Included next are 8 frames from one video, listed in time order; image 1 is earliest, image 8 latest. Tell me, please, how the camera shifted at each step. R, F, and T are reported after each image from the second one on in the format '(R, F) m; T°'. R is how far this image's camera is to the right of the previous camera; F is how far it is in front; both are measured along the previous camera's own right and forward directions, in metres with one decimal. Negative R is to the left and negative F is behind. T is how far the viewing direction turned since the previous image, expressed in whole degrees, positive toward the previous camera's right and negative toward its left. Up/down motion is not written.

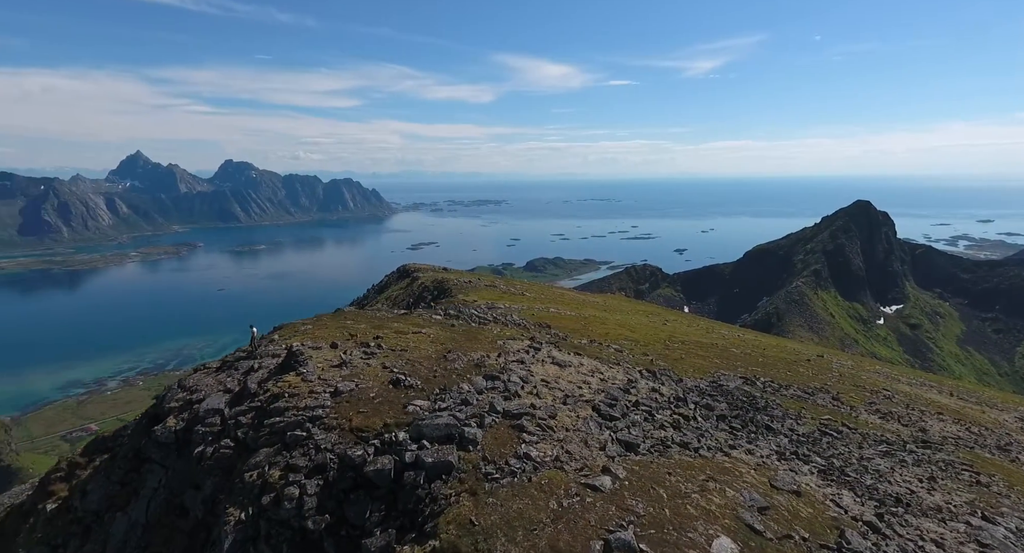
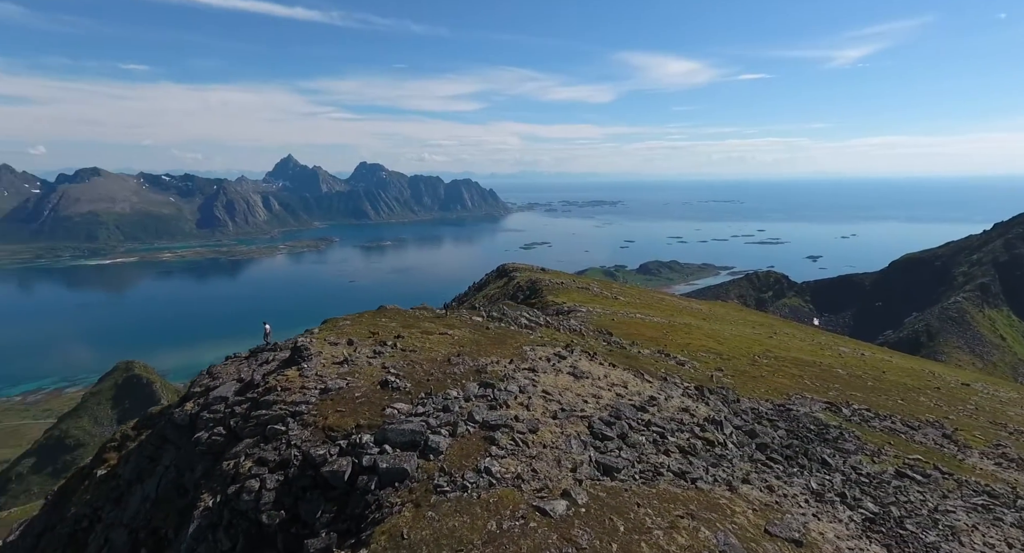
(+5.3, +1.2) m; -12°
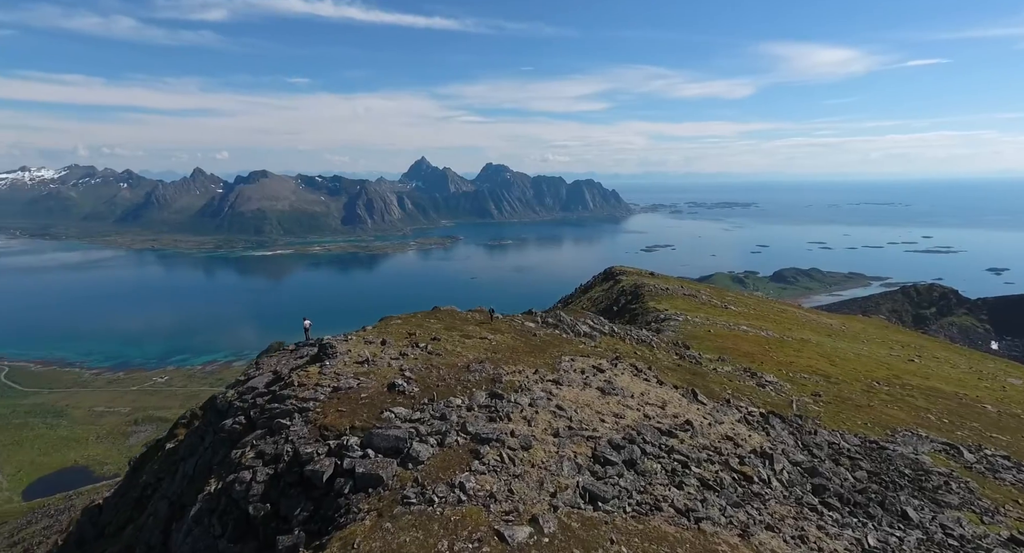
(+4.8, +1.3) m; -12°
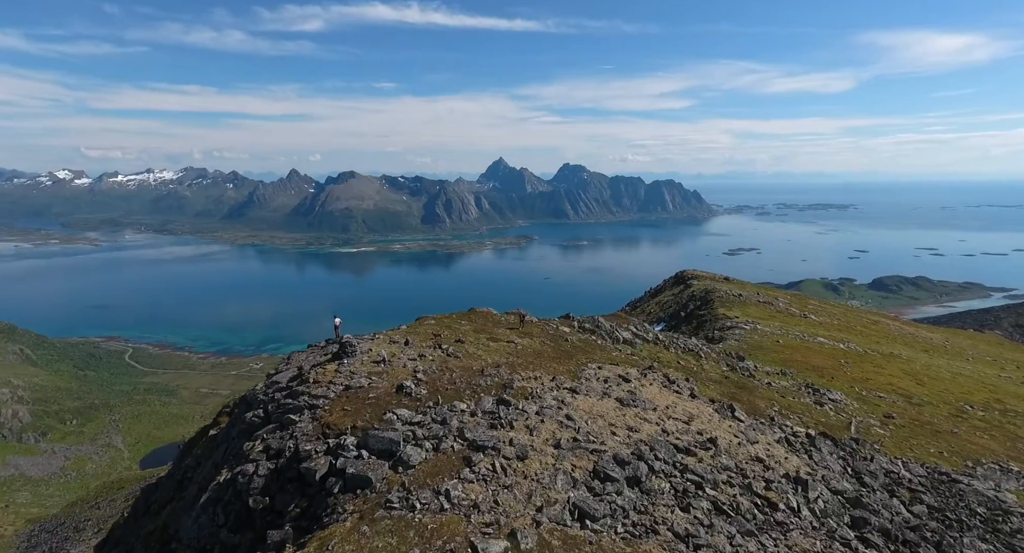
(+2.9, +0.7) m; -8°
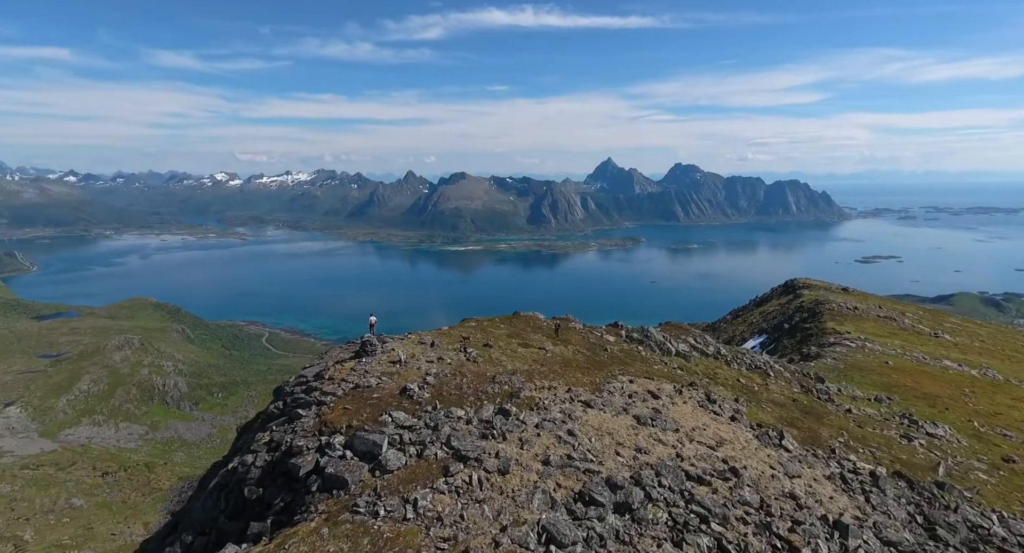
(+4.3, +1.2) m; -11°
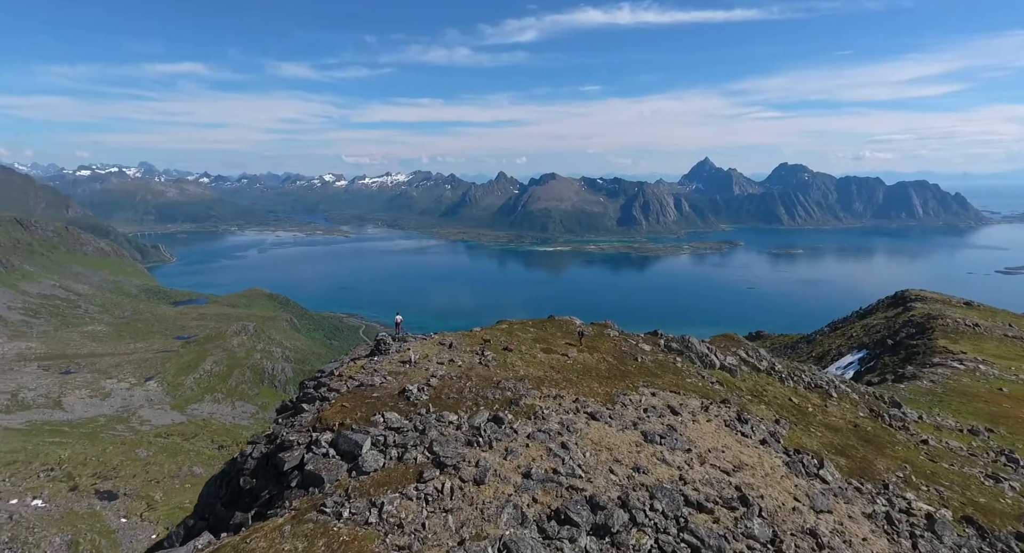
(+3.8, +1.1) m; -9°
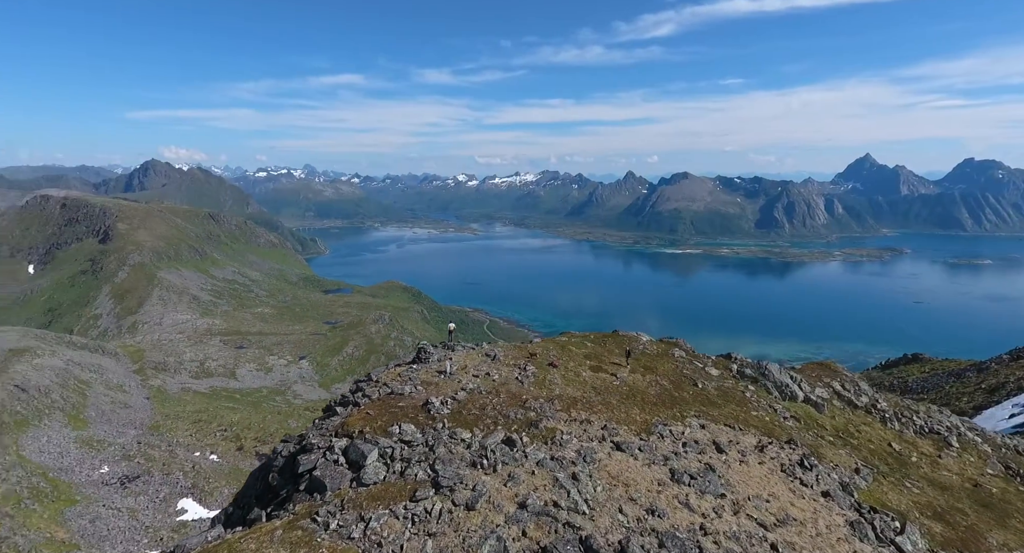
(+4.2, +1.4) m; -13°
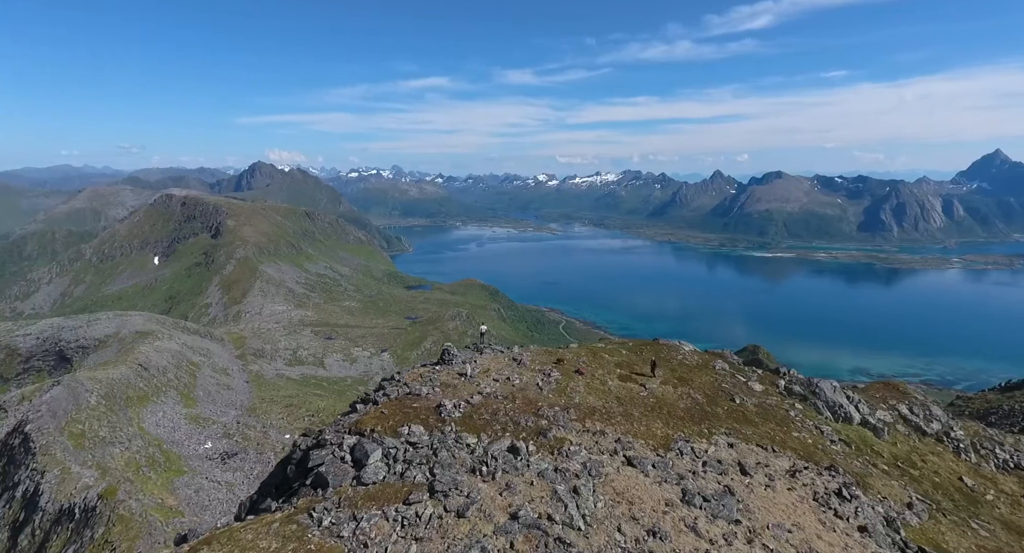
(+2.8, +0.7) m; -8°
